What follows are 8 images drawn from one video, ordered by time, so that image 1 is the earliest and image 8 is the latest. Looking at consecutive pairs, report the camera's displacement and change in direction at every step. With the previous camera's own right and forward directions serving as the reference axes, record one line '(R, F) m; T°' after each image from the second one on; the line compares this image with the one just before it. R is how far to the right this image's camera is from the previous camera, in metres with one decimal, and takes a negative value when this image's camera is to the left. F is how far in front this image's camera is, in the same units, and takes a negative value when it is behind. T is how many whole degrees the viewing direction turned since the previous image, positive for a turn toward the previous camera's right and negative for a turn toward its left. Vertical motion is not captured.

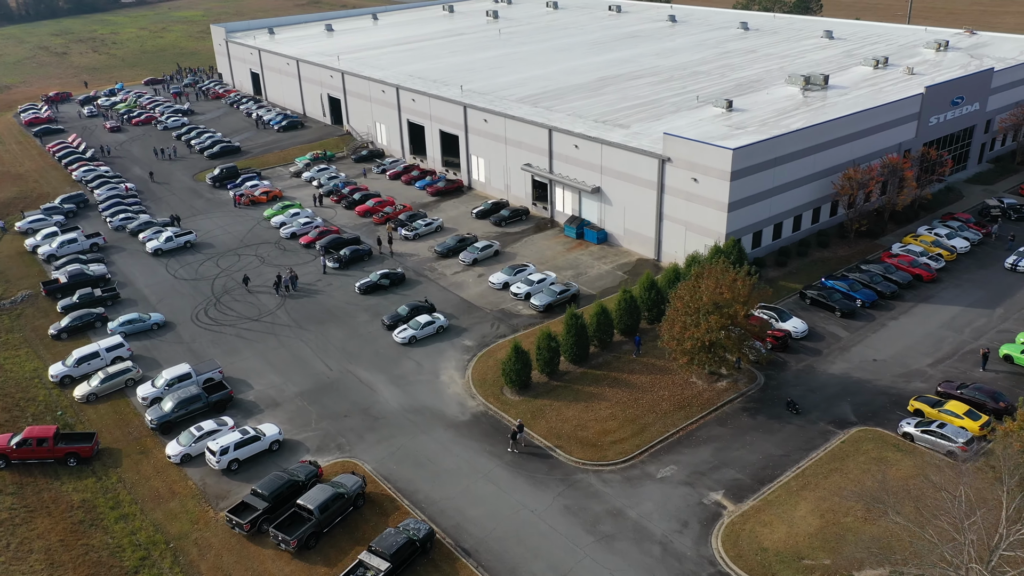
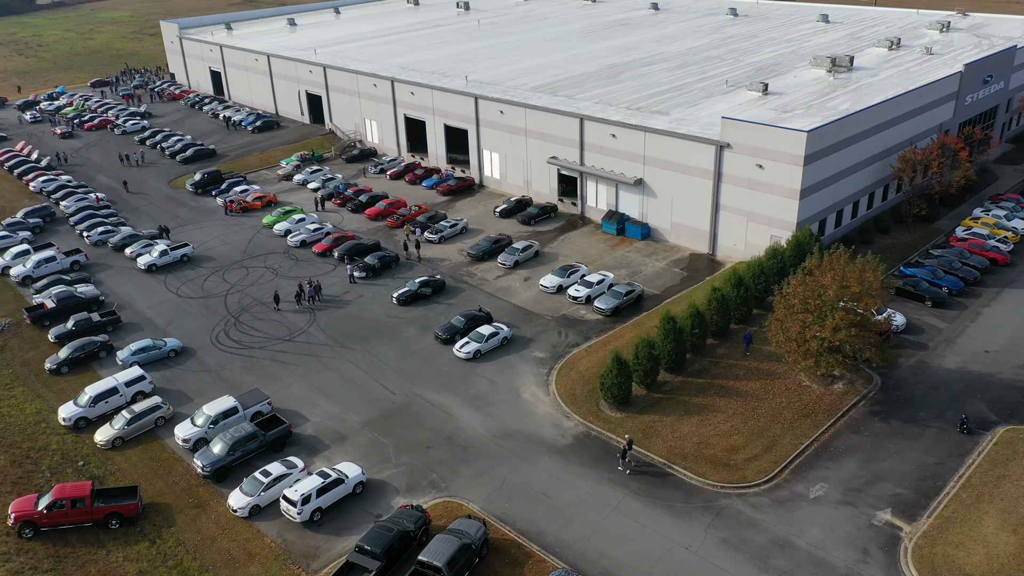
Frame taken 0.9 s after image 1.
(-7.5, +5.2) m; +5°
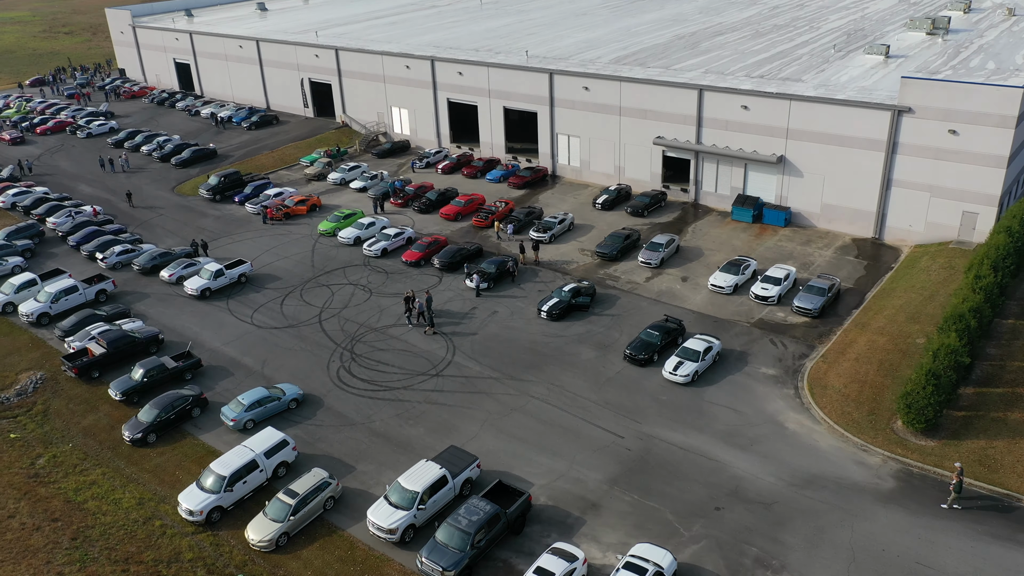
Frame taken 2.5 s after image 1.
(-12.9, +9.9) m; +7°
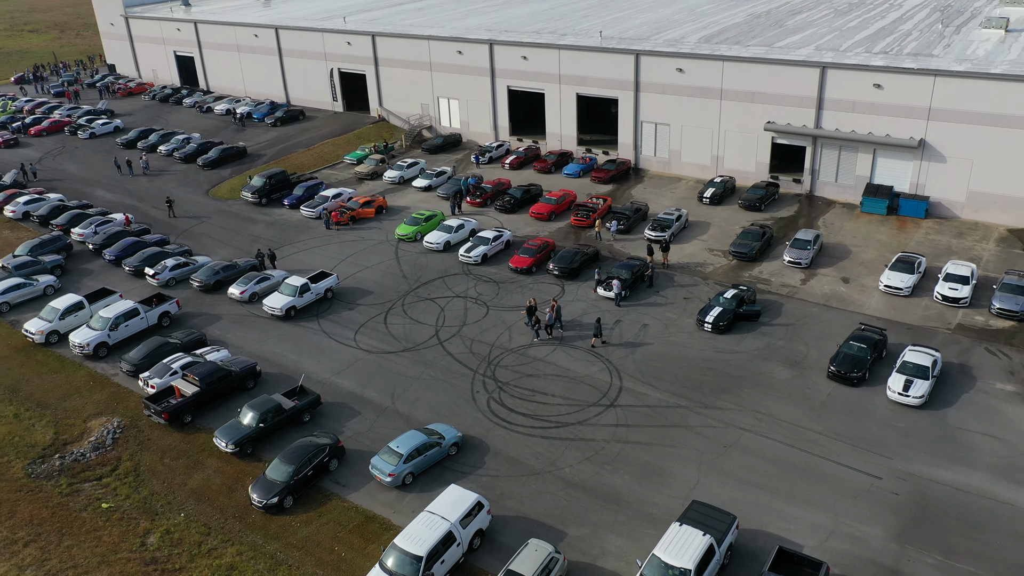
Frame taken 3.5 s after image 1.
(-8.1, +6.2) m; +3°
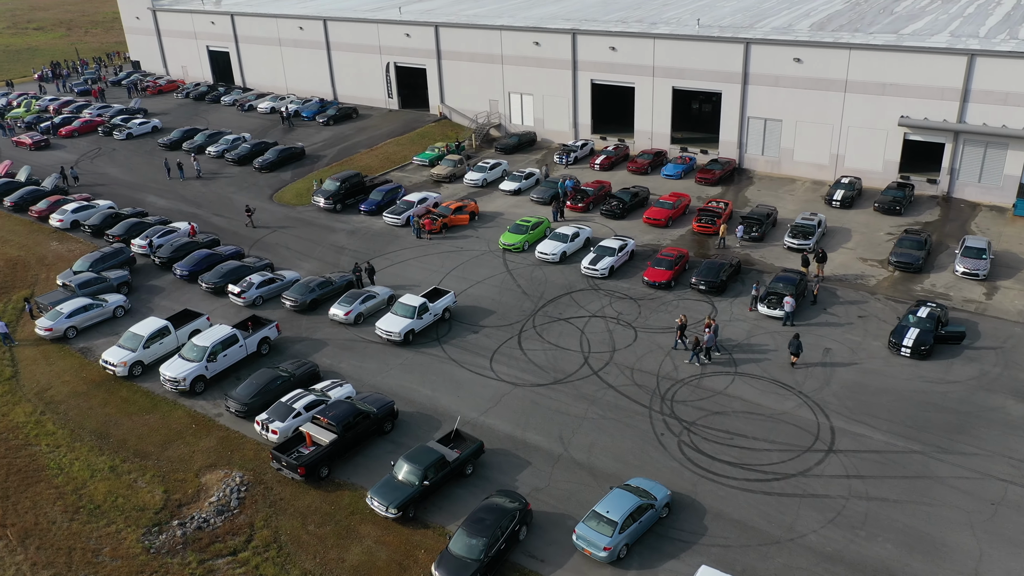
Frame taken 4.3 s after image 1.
(-6.1, +4.7) m; +1°
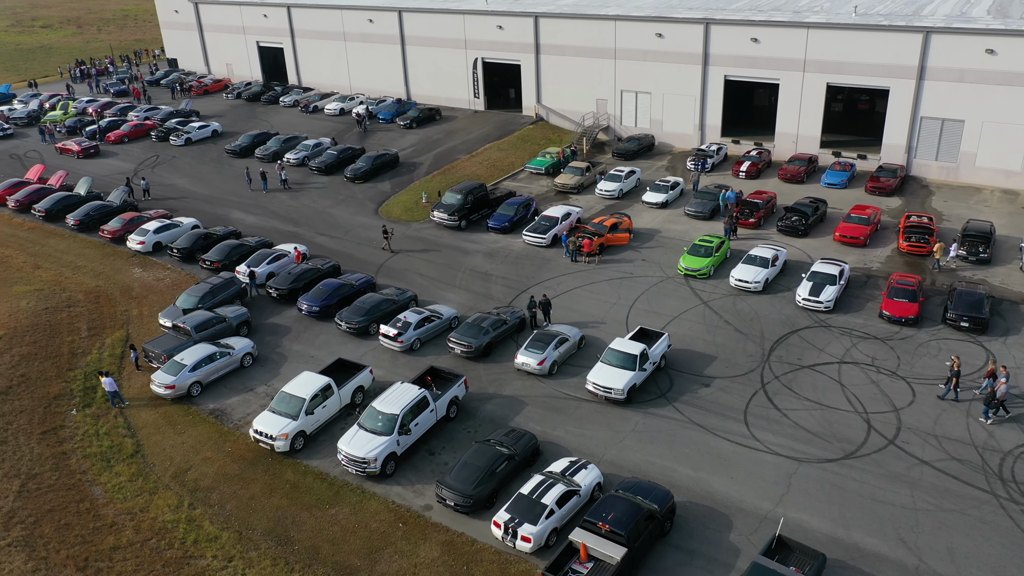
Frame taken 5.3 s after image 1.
(-7.8, +6.2) m; +1°
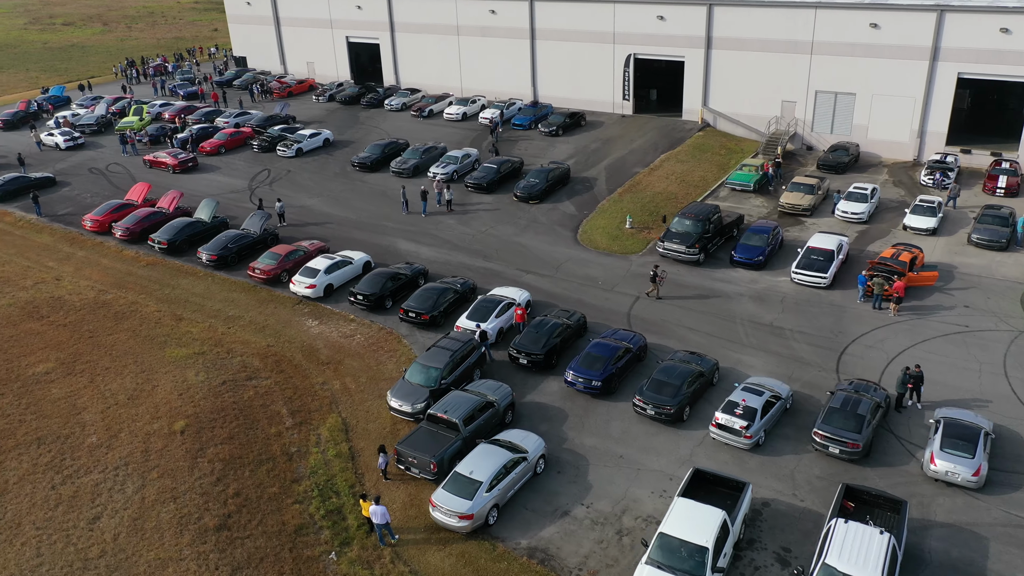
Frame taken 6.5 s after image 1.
(-9.7, +7.6) m; +1°
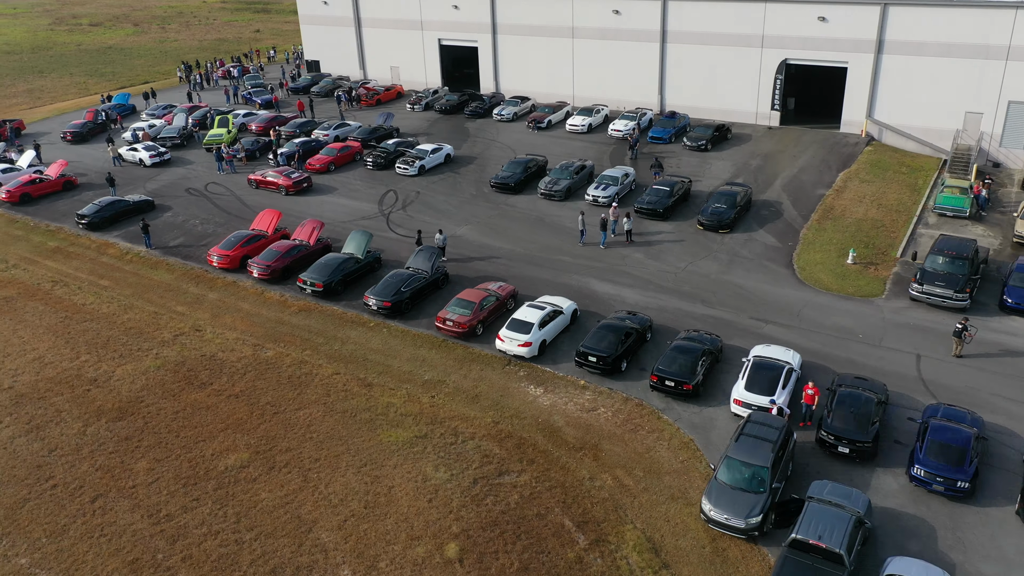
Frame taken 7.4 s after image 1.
(-7.5, +4.8) m; +1°
